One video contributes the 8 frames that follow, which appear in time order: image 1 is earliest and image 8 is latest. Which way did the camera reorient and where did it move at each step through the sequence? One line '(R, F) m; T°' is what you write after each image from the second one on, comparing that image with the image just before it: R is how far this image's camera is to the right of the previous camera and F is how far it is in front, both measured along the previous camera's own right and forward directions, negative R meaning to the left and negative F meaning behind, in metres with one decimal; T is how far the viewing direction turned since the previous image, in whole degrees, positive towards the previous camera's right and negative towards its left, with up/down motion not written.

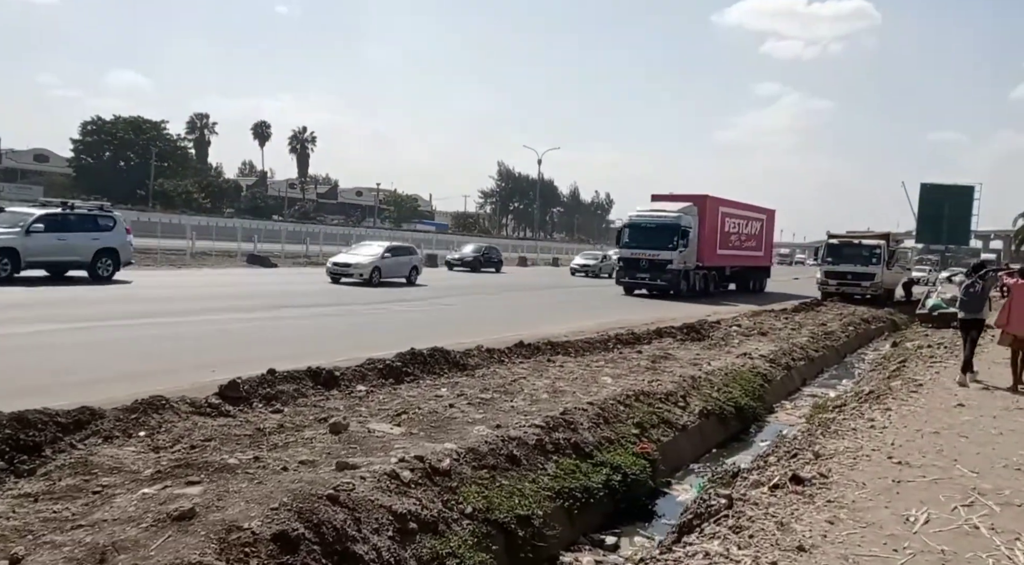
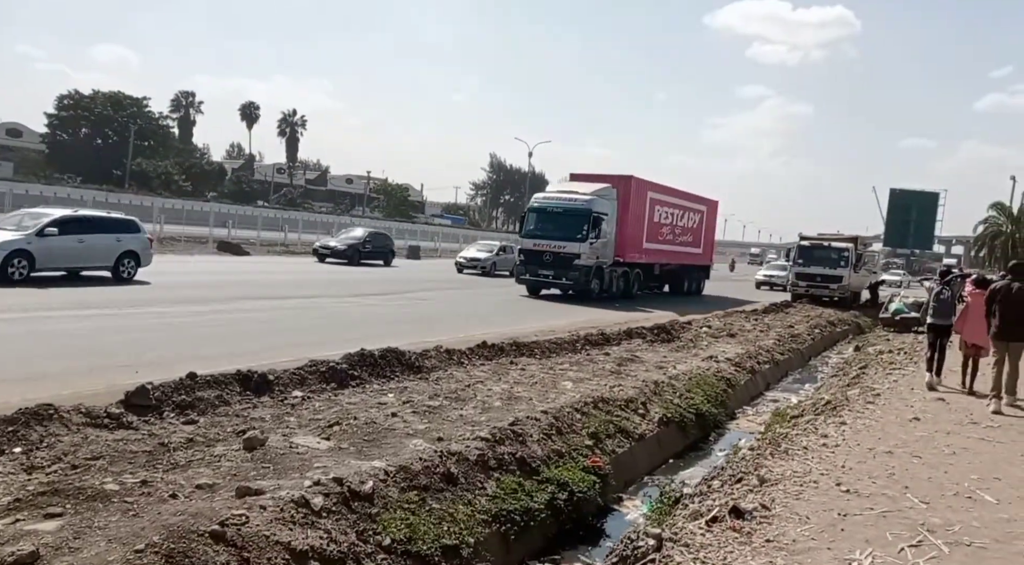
(+0.3, +0.5) m; +1°
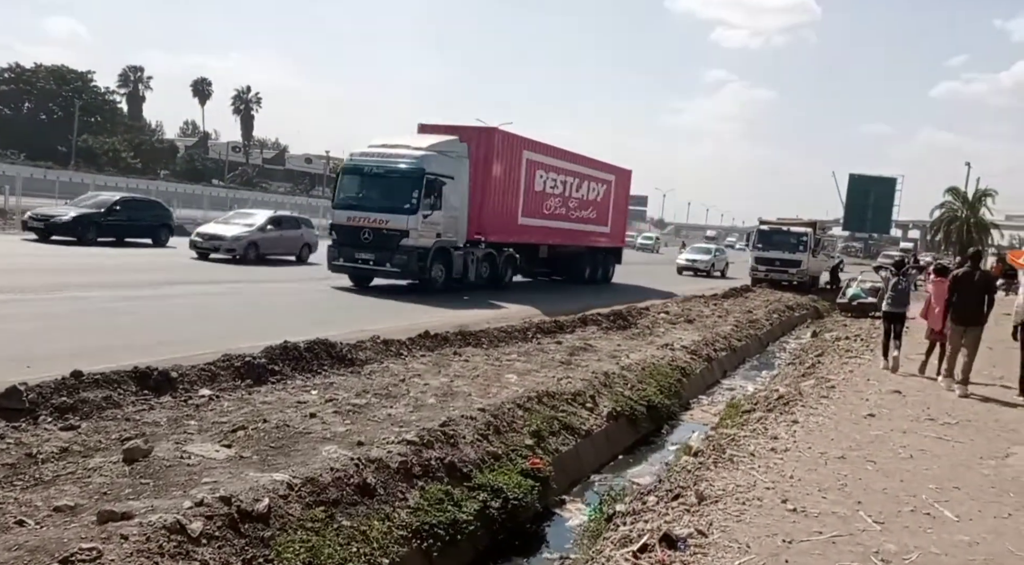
(+0.2, +0.6) m; +2°
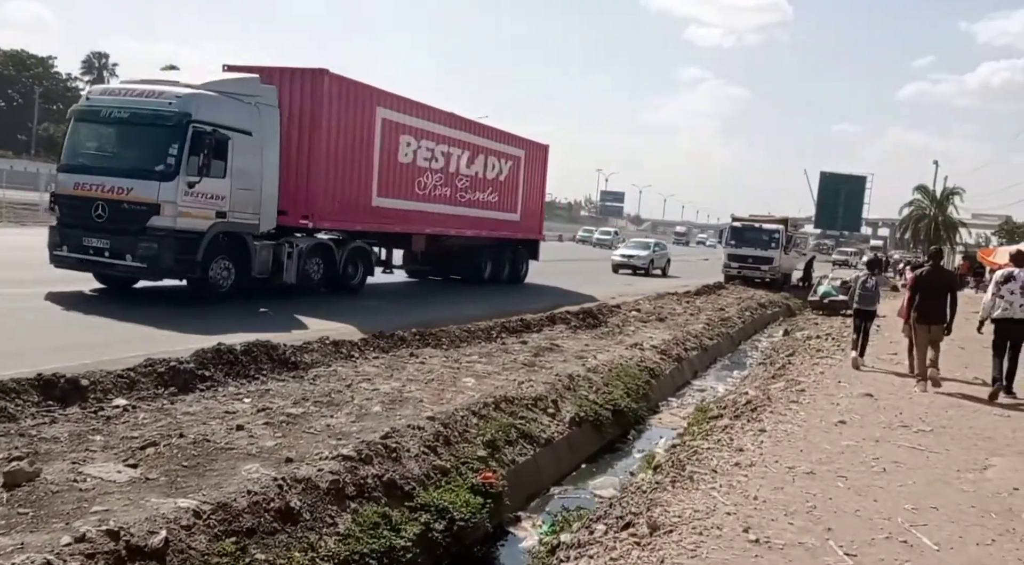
(+0.2, +0.5) m; +1°
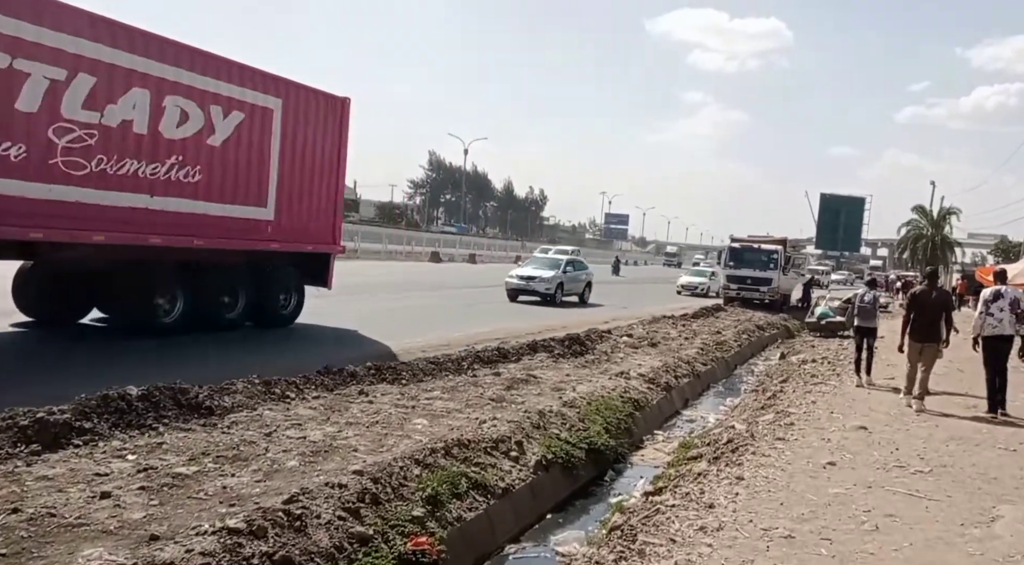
(+0.5, +1.0) m; 0°
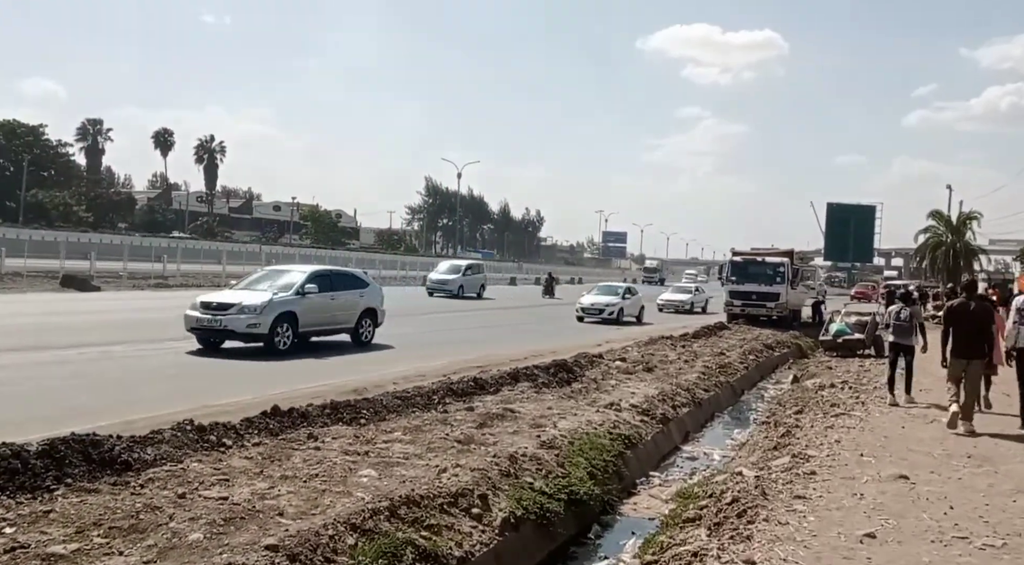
(+0.3, +1.1) m; 0°
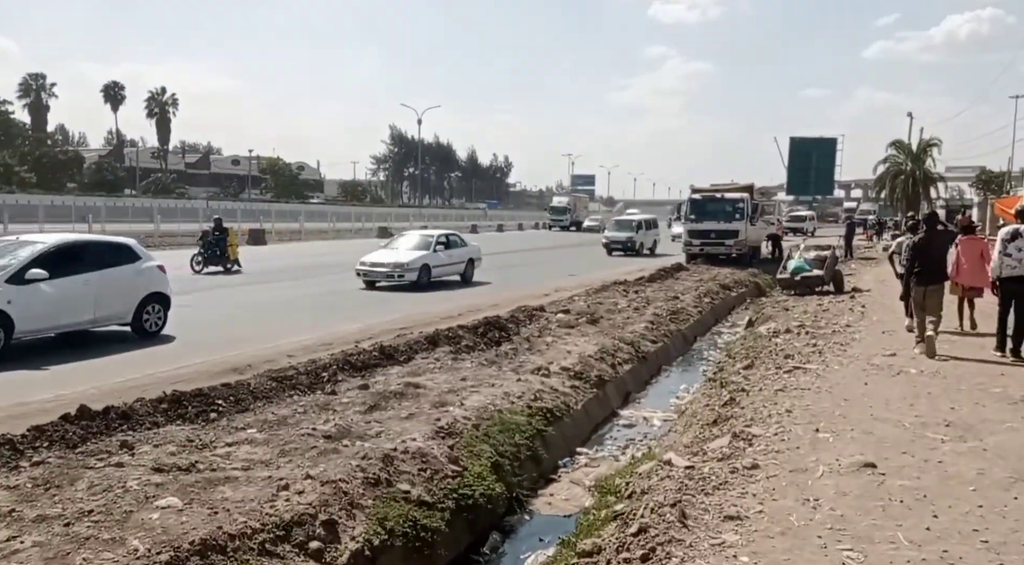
(+0.8, +1.9) m; +2°
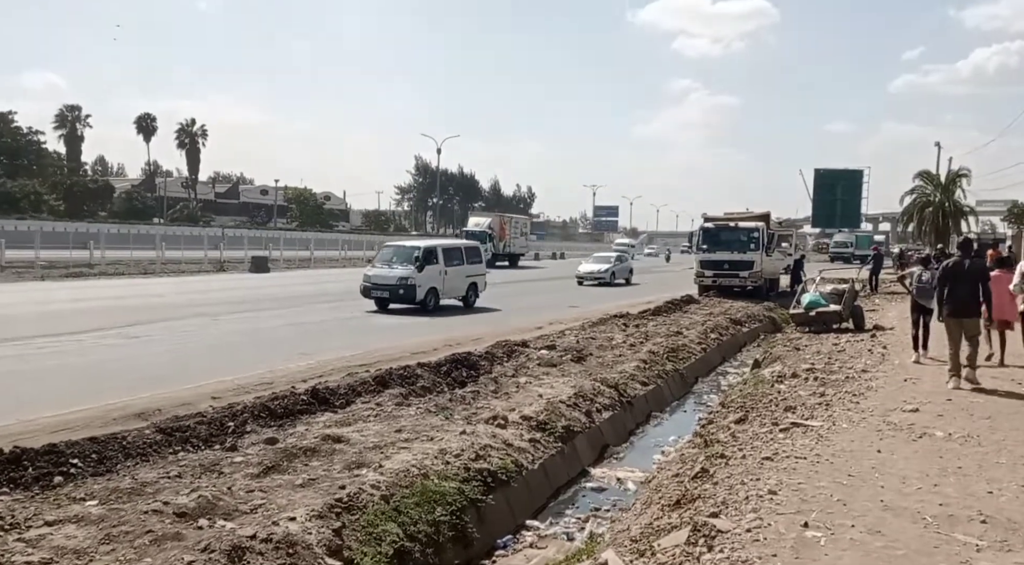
(+0.7, +1.6) m; -1°
